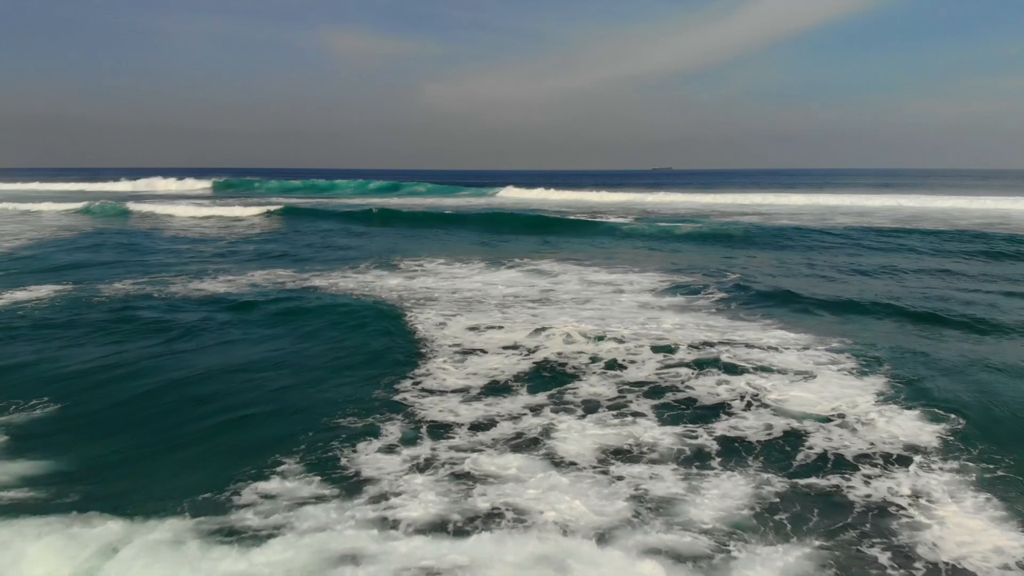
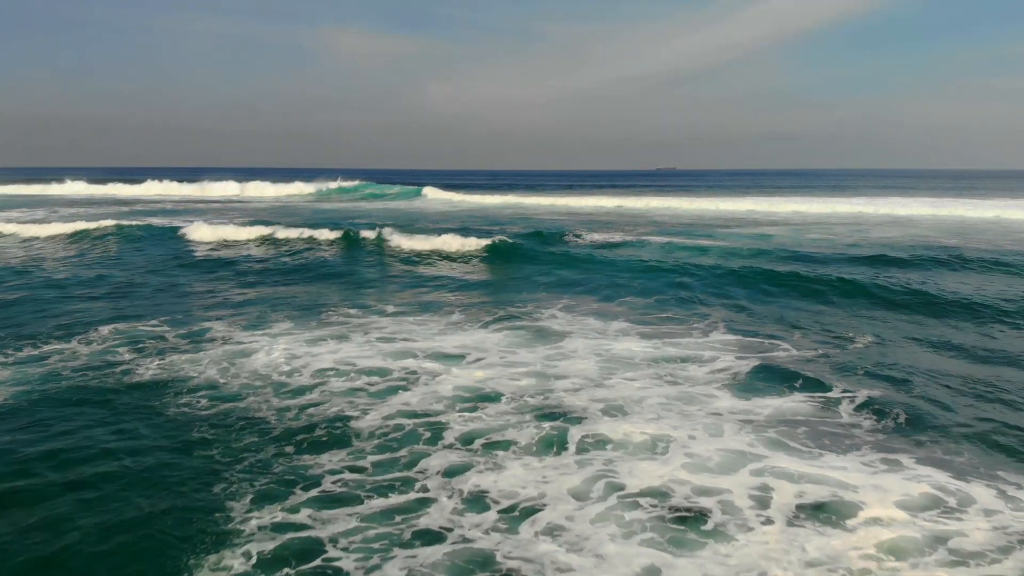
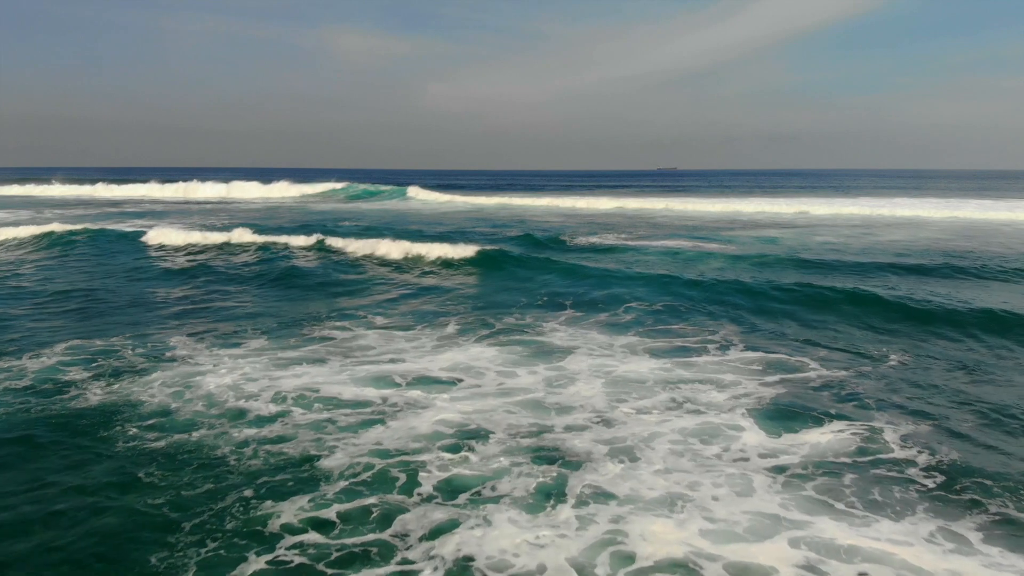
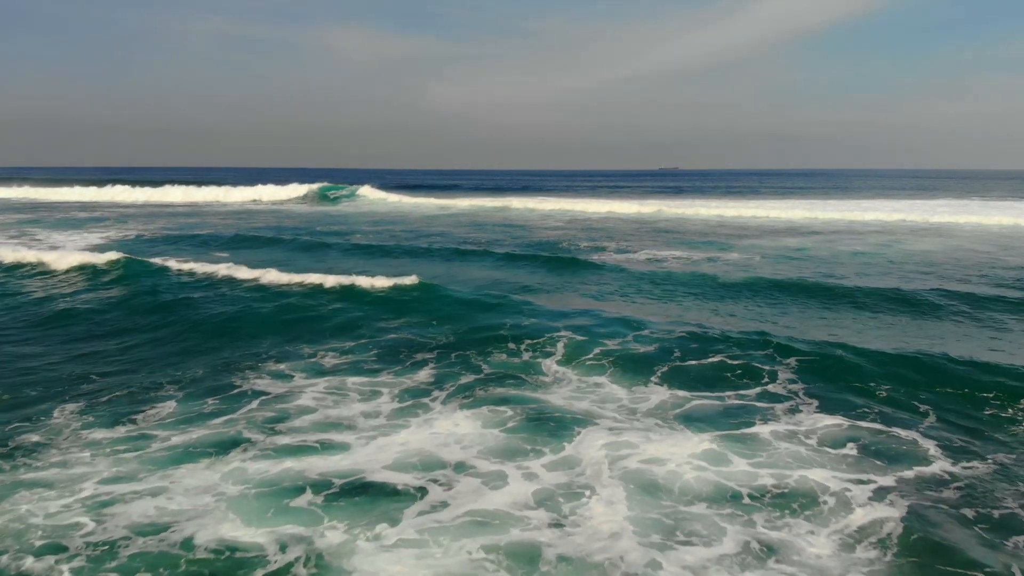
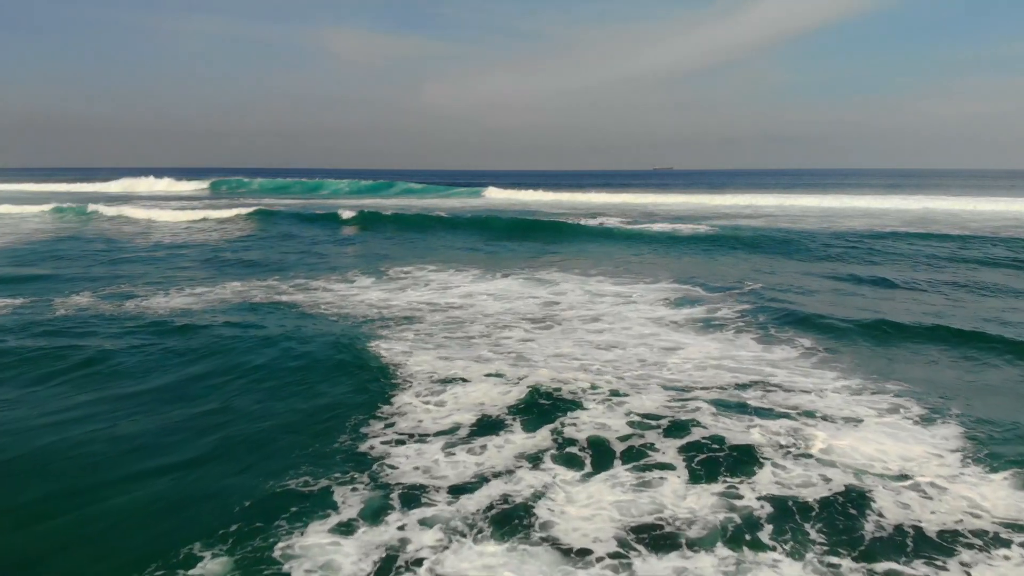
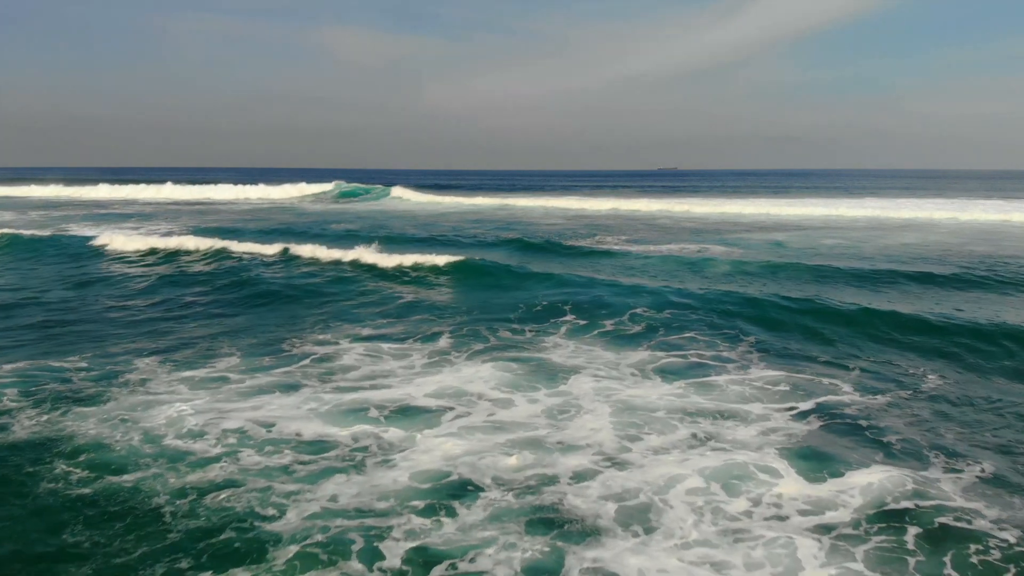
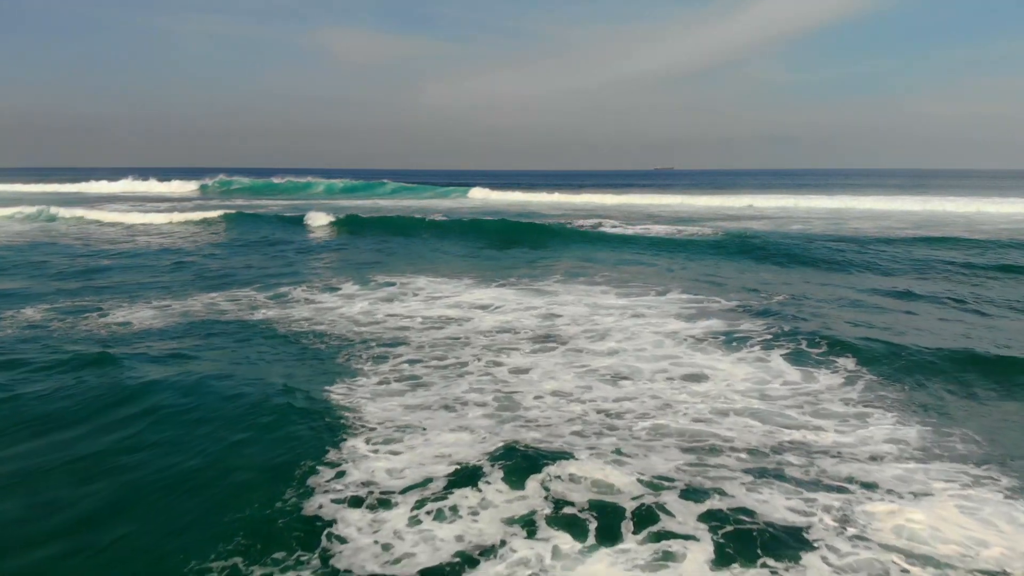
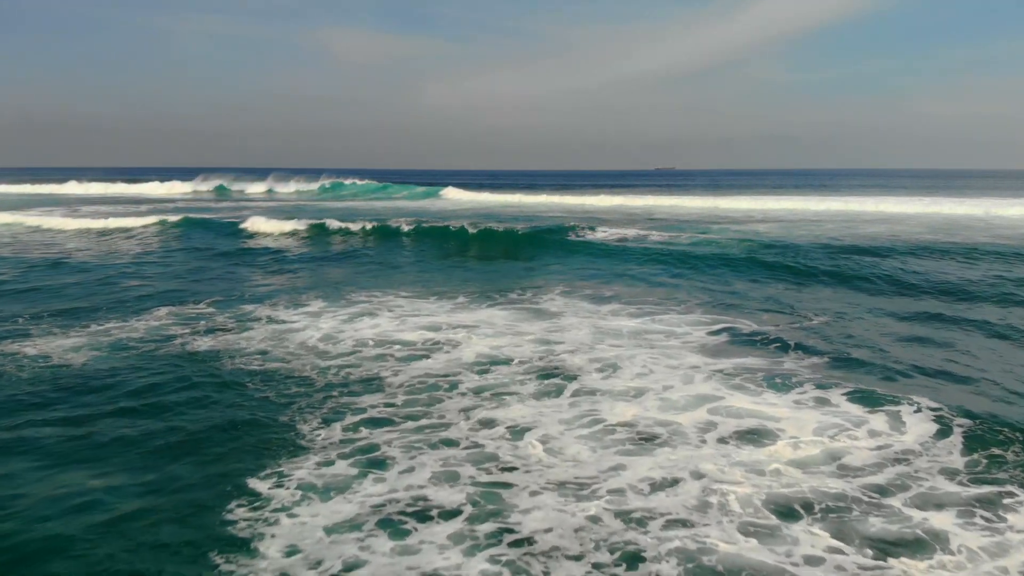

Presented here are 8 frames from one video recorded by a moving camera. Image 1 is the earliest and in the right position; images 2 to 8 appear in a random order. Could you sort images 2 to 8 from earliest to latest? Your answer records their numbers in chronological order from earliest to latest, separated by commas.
5, 7, 8, 2, 3, 6, 4
